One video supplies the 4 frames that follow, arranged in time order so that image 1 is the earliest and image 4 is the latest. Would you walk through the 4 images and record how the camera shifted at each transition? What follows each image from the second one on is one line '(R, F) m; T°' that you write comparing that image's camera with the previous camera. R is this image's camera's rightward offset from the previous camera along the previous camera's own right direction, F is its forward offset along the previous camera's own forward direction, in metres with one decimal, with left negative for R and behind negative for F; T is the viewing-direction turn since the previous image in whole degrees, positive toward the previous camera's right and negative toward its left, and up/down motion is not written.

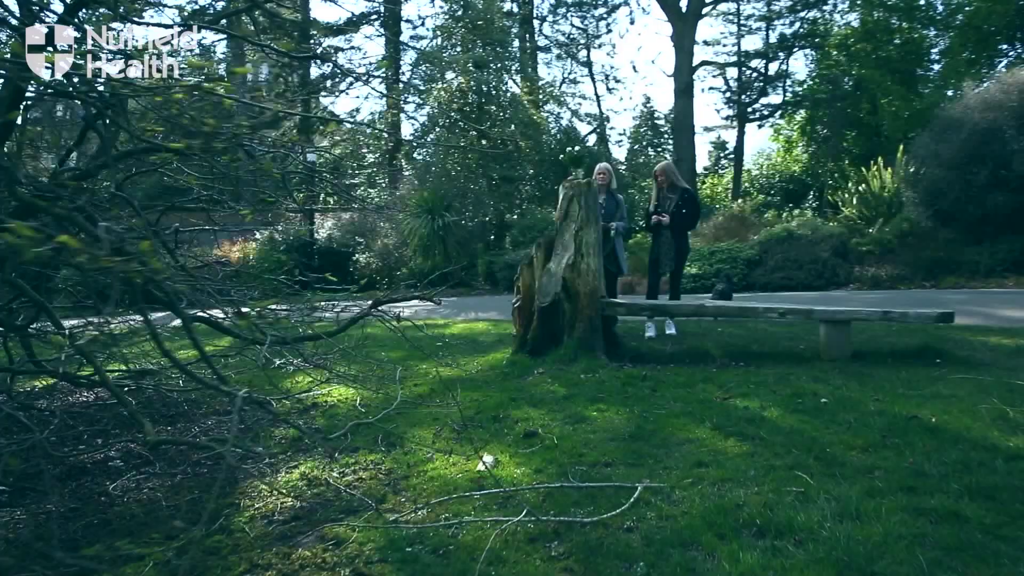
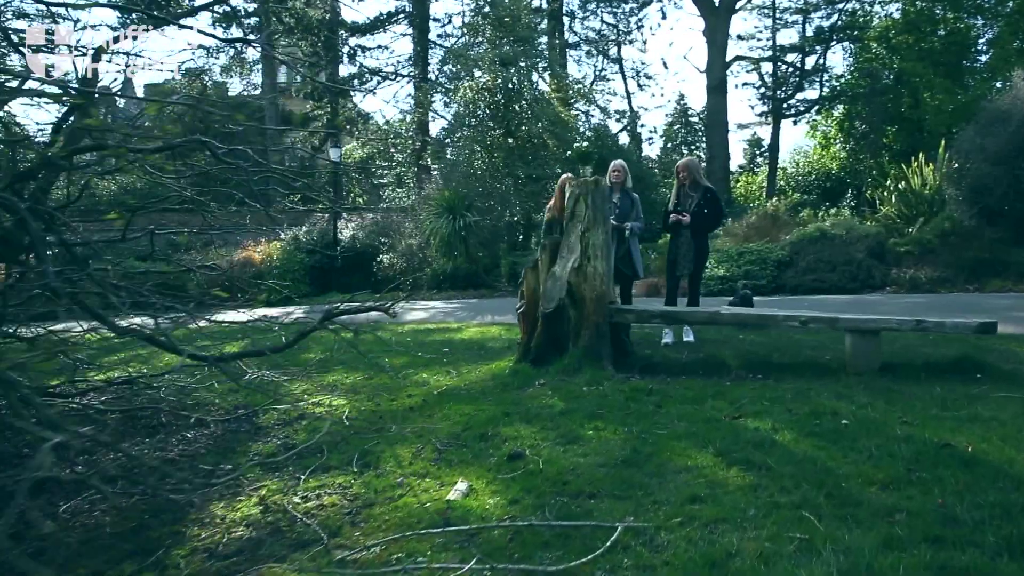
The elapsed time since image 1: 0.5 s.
(+0.3, +0.5) m; -3°
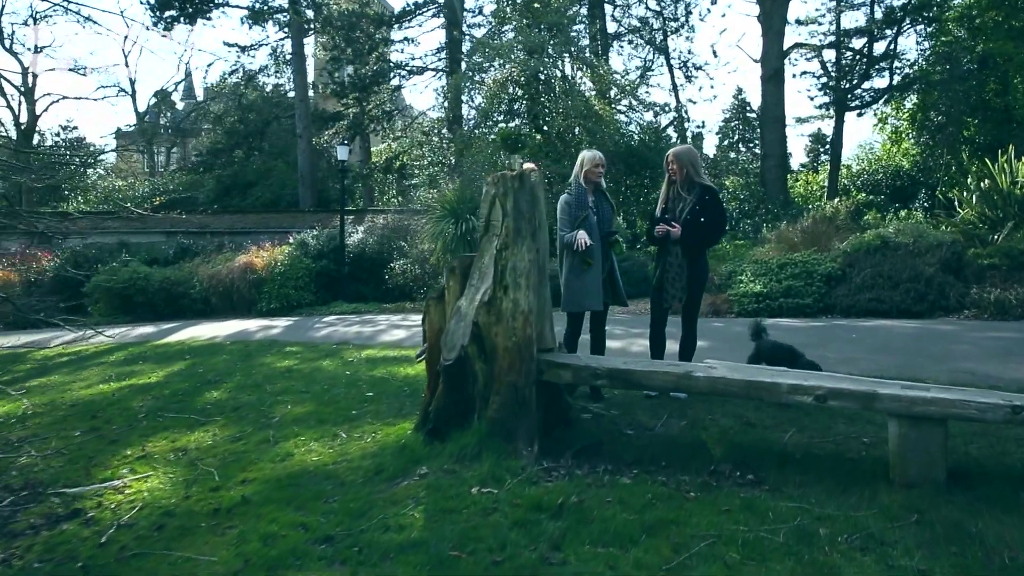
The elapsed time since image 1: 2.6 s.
(+1.3, +2.3) m; -5°
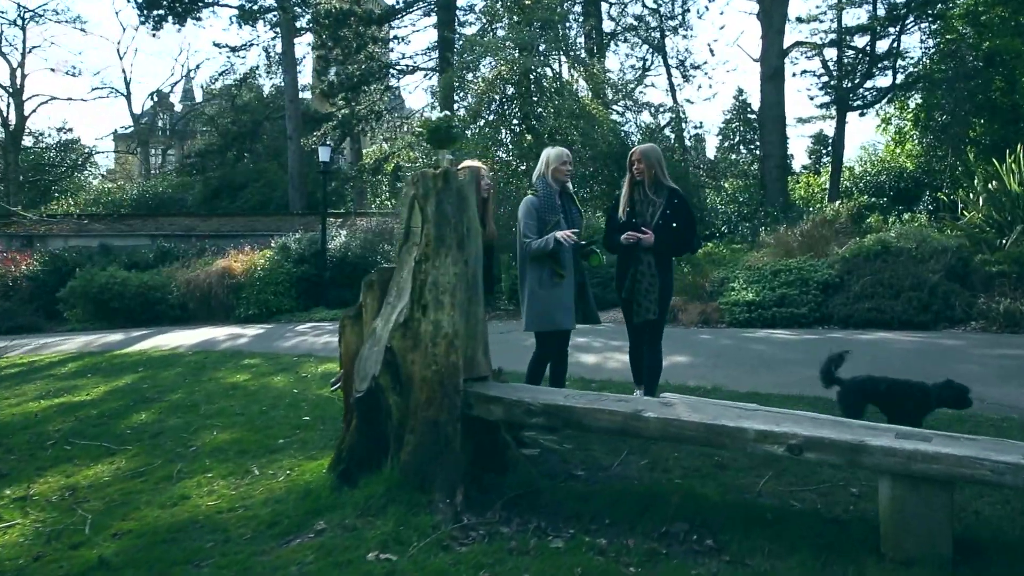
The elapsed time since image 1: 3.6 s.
(+0.5, +0.8) m; 0°
